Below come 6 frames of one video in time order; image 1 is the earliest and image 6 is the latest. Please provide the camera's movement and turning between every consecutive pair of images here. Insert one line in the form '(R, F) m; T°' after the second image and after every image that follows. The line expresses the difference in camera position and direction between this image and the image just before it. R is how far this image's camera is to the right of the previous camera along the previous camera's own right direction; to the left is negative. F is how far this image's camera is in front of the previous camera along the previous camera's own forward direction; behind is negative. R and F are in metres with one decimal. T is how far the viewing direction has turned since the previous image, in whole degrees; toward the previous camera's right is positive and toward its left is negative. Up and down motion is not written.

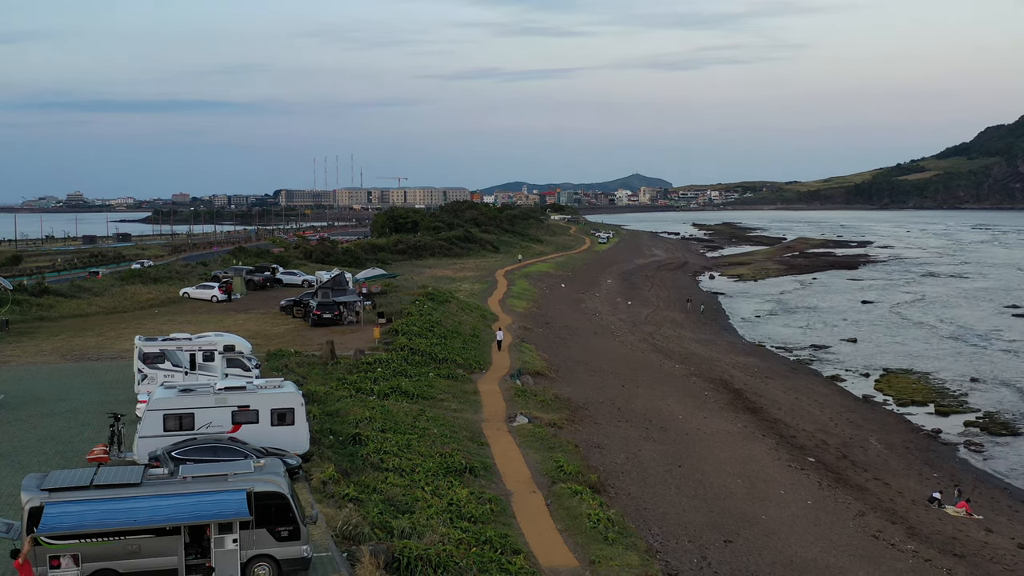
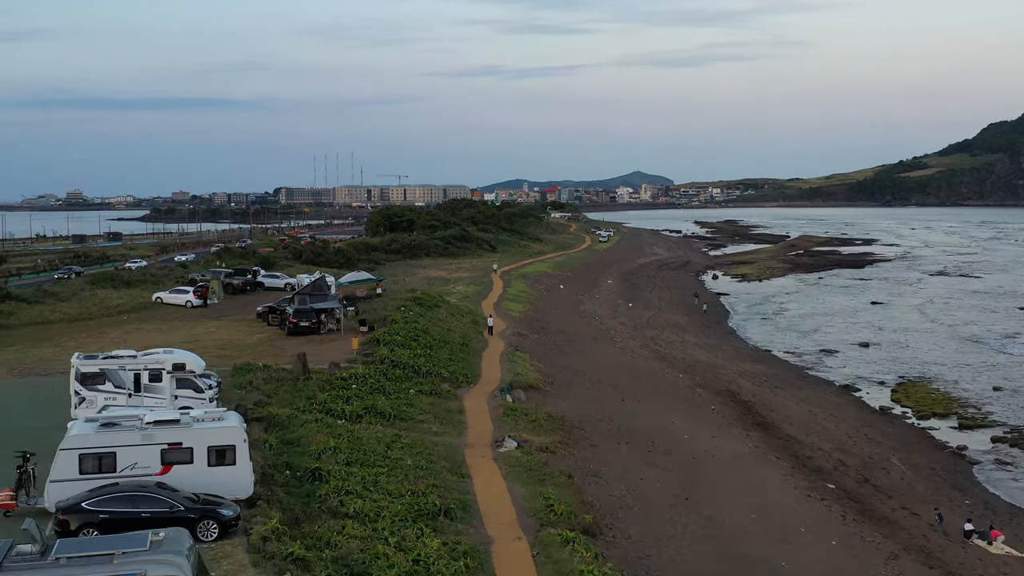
(+0.2, +2.1) m; 0°
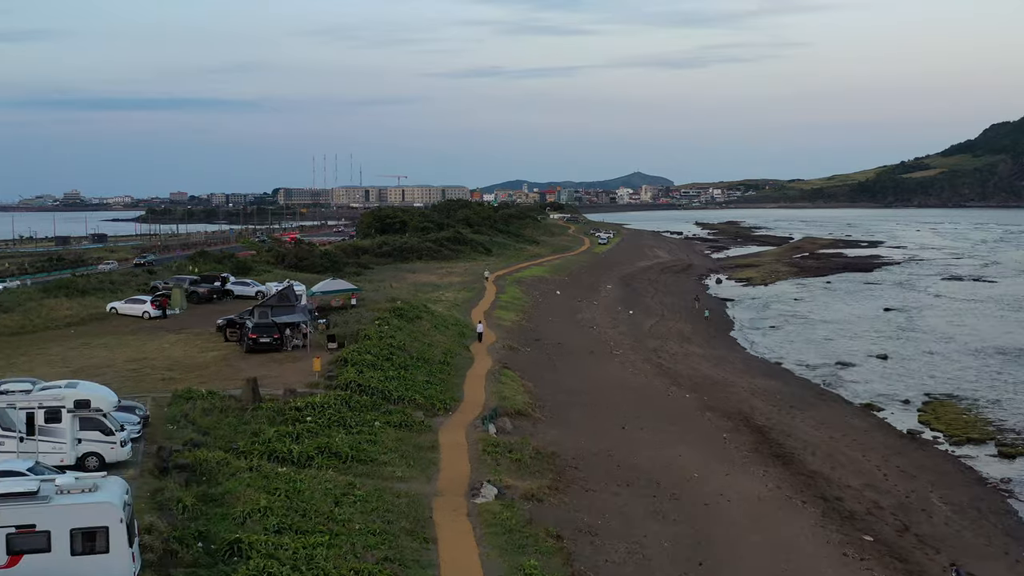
(+0.3, +2.9) m; 0°
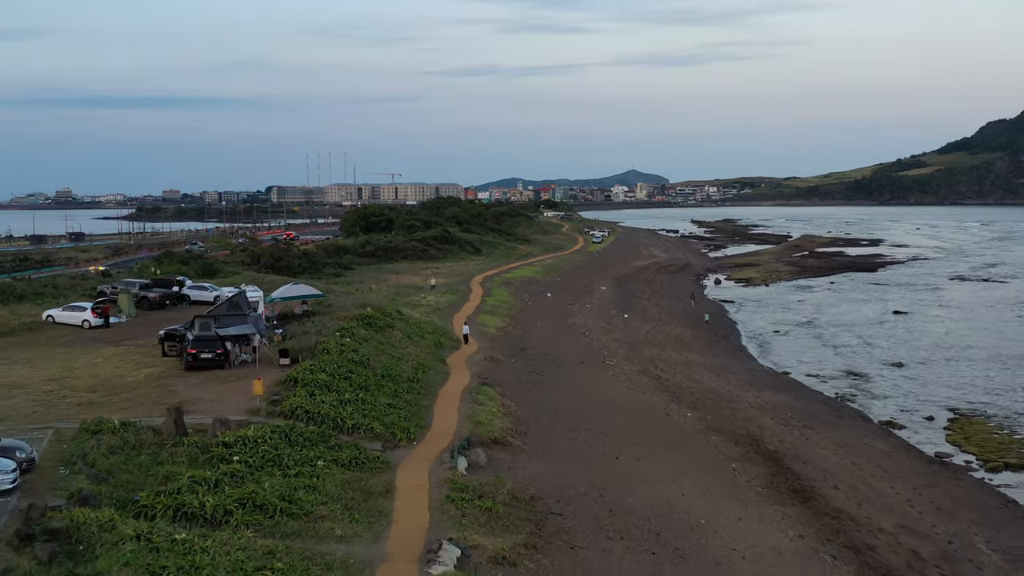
(+0.3, +3.0) m; 0°
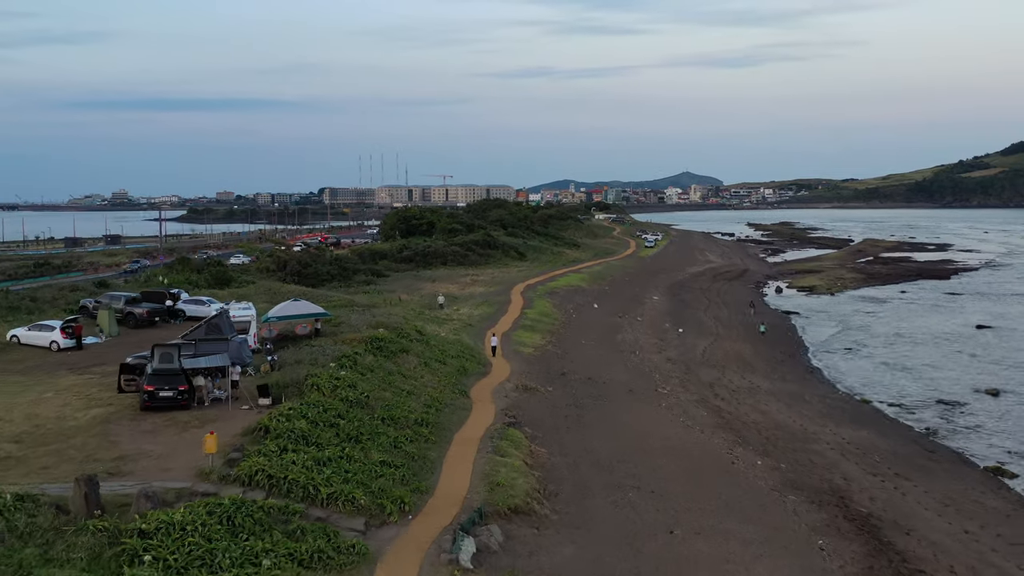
(+0.3, +4.0) m; -3°
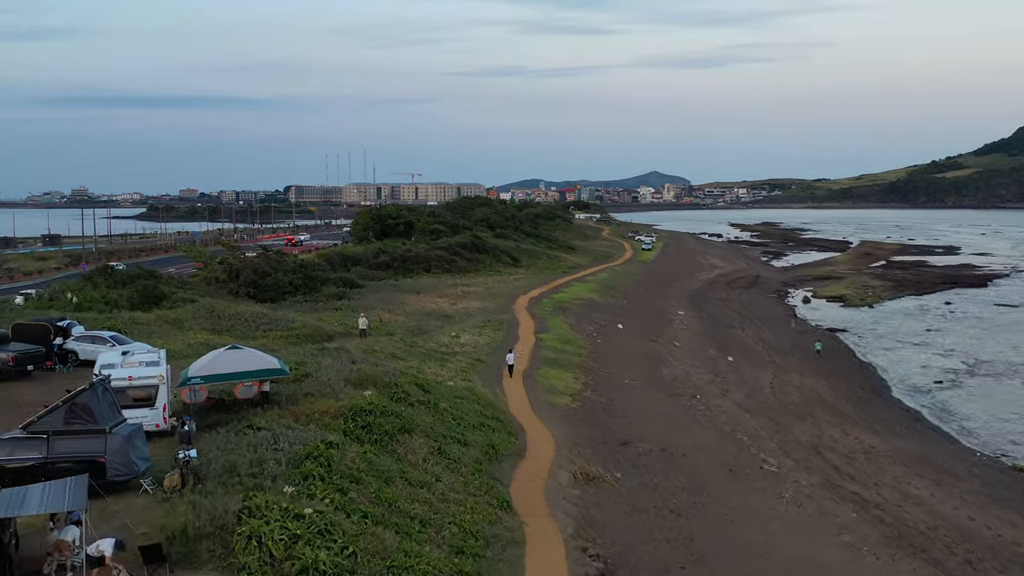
(-1.2, +8.4) m; +2°
